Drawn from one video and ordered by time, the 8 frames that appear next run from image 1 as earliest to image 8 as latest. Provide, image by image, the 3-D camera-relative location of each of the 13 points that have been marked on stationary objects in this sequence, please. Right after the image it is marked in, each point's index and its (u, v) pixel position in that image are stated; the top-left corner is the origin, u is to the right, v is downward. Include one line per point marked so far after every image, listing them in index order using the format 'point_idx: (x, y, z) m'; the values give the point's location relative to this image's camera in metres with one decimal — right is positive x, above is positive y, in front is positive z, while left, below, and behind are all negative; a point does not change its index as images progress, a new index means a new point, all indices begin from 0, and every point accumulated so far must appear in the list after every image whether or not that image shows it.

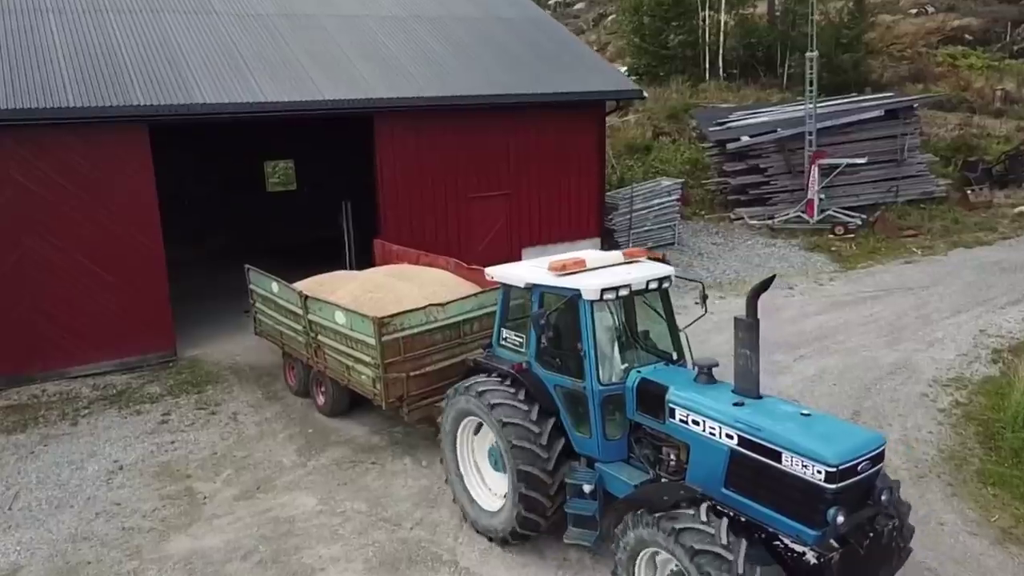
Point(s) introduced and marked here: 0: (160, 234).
0: (-4.9, +0.8, +11.4) m
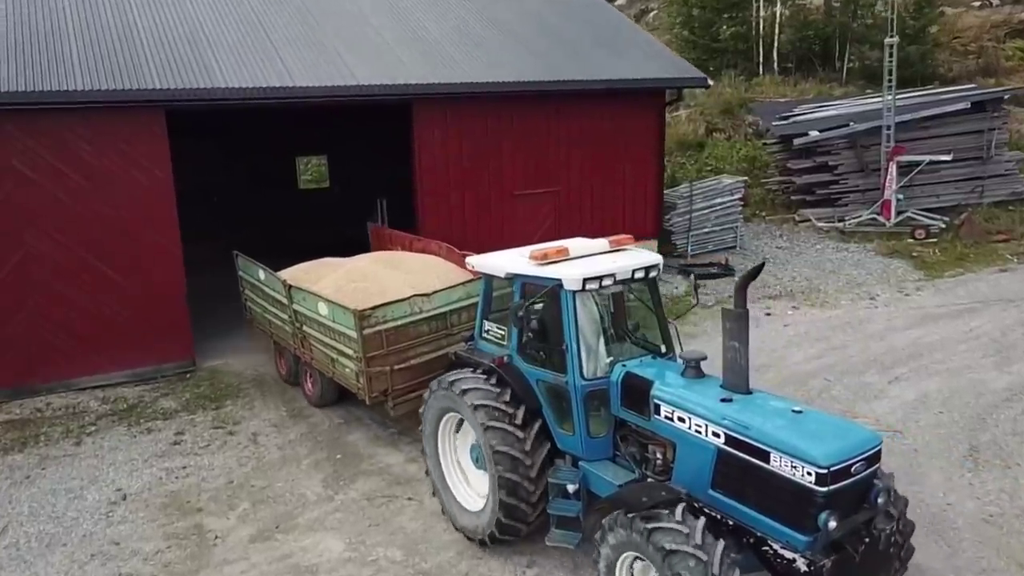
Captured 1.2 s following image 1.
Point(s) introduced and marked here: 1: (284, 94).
0: (-4.3, +0.7, +10.3) m
1: (-2.9, +2.5, +10.4) m
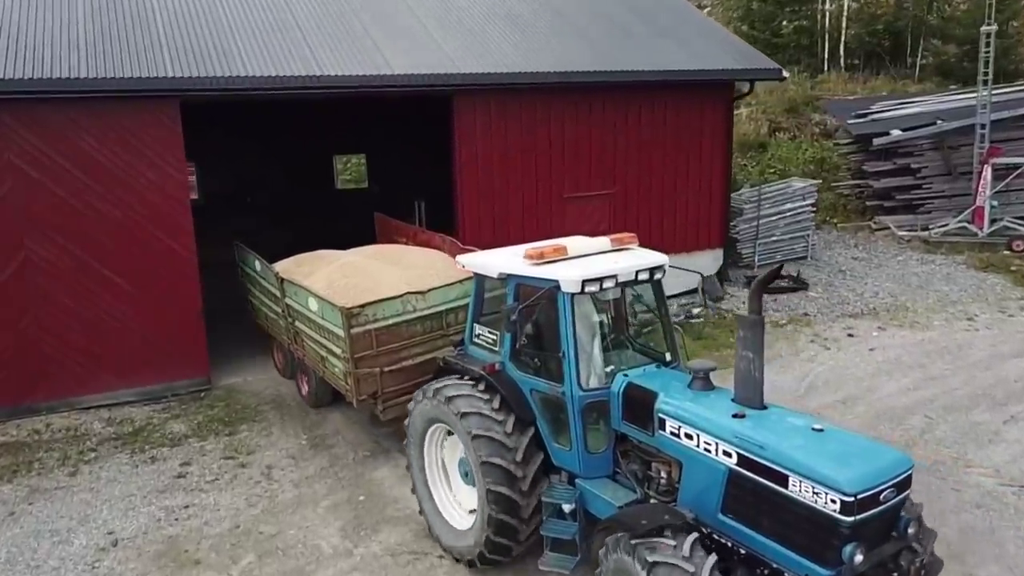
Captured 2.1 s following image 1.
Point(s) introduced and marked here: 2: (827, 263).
0: (-3.7, +0.6, +9.3) m
1: (-2.3, +2.4, +9.4) m
2: (+5.4, +0.4, +13.9) m
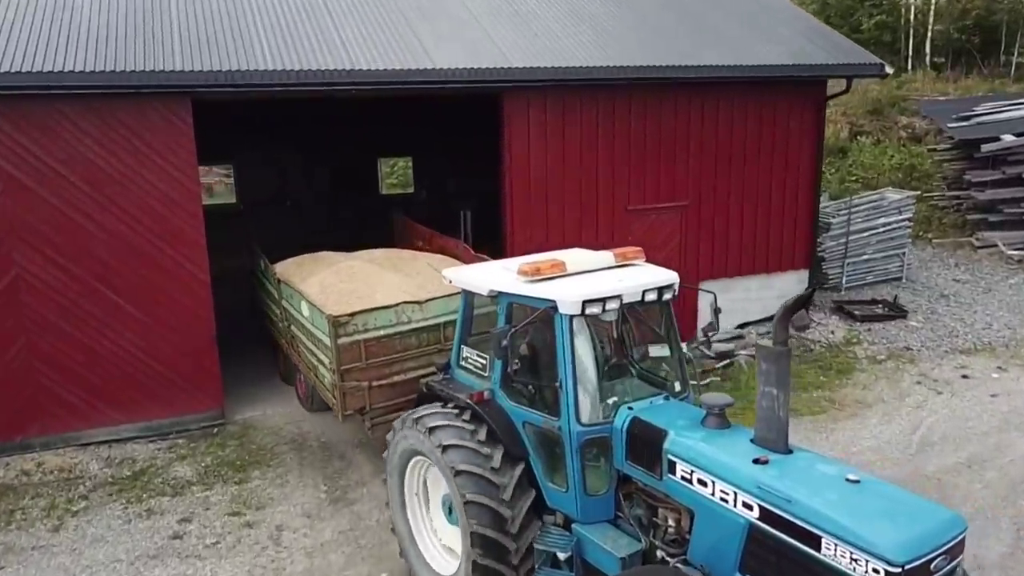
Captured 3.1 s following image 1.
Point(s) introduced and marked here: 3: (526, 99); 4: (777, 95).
0: (-3.1, +0.4, +8.2) m
1: (-1.7, +2.1, +8.2) m
2: (+6.2, 0.0, +12.2) m
3: (+0.2, +2.1, +9.2) m
4: (+3.4, +2.4, +10.4) m
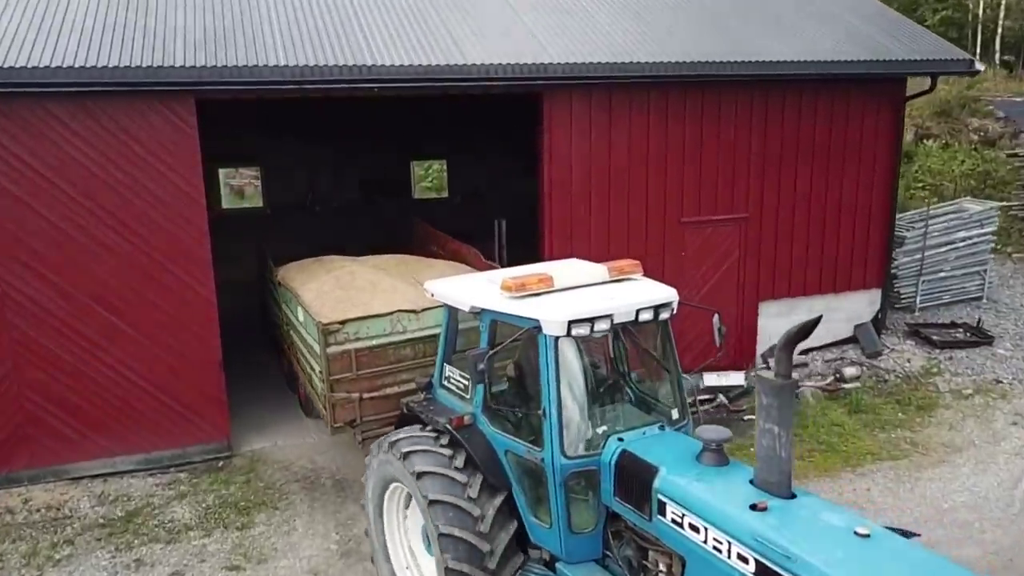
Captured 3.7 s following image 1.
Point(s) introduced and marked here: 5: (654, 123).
0: (-2.8, +0.2, +7.4) m
1: (-1.4, +1.9, +7.3) m
2: (+6.7, -0.3, +10.9) m
3: (+0.6, +1.9, +8.2) m
4: (+3.8, +2.2, +9.2) m
5: (+1.5, +1.7, +8.6) m
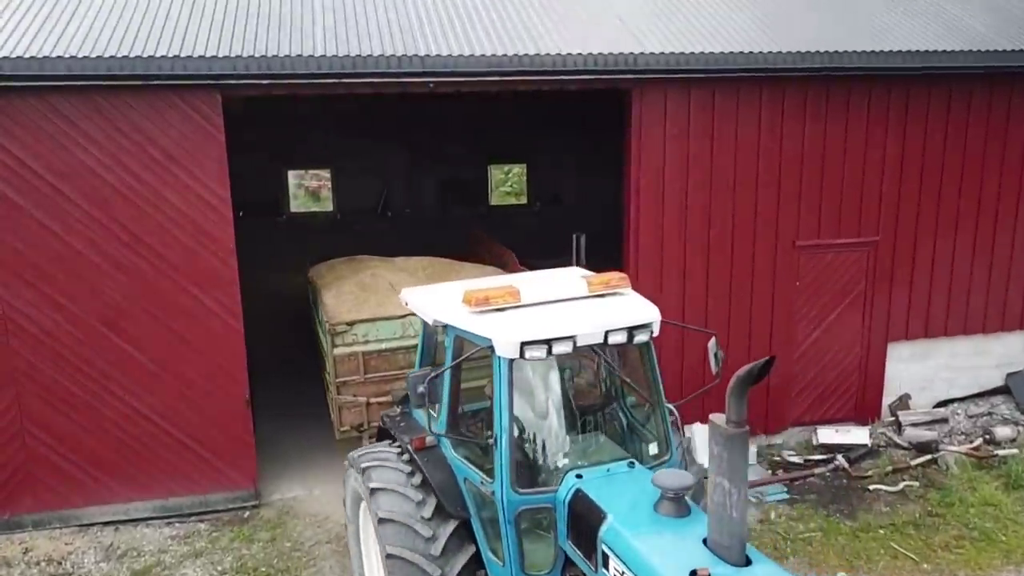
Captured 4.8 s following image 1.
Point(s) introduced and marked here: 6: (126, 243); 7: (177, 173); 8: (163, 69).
0: (-2.2, 0.0, +6.4) m
1: (-0.8, +1.7, +6.2) m
2: (+7.6, -0.7, +8.9) m
3: (+1.3, +1.6, +6.9) m
4: (+4.6, +1.8, +7.5) m
5: (+2.2, +1.4, +7.1) m
6: (-2.9, +0.3, +6.2) m
7: (-2.5, +0.9, +6.2) m
8: (-2.5, +1.6, +5.8) m
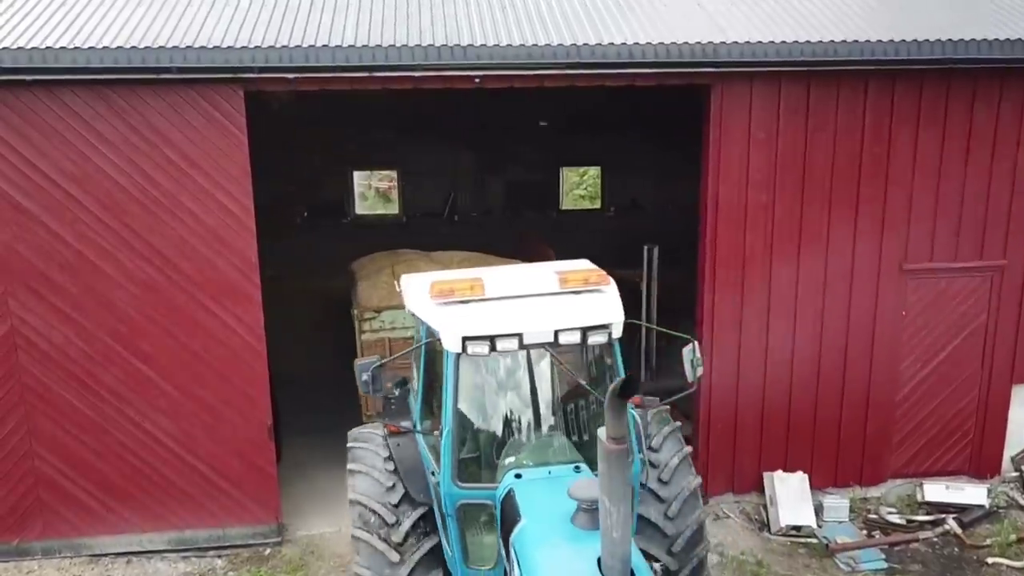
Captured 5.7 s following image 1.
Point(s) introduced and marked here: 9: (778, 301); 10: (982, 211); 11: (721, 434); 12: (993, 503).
0: (-1.8, -0.1, +5.8) m
1: (-0.4, +1.5, +5.4) m
2: (+8.1, -1.1, +7.3) m
3: (+1.7, +1.4, +5.9) m
4: (+5.1, +1.5, +6.3) m
5: (+2.7, +1.2, +6.1) m
6: (-2.6, +0.3, +5.6) m
7: (-2.2, +0.8, +5.6) m
8: (-2.1, +1.5, +5.3) m
9: (+2.0, -0.1, +6.3) m
10: (+3.6, +0.6, +6.3) m
11: (+1.7, -1.2, +6.5) m
12: (+3.8, -1.7, +6.4) m
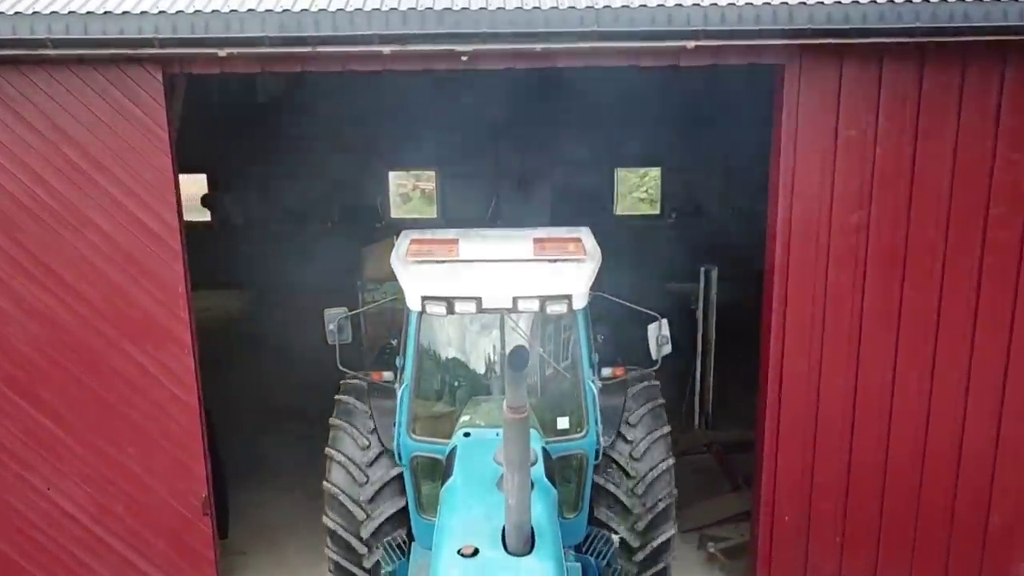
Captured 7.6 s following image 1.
0: (-1.8, -0.3, +4.5) m
1: (-0.4, +1.3, +4.0) m
2: (+8.2, -1.5, +5.3) m
3: (+1.7, +1.1, +4.4) m
4: (+5.2, +1.2, +4.4) m
5: (+2.7, +0.9, +4.4) m
6: (-2.6, +0.1, +4.4) m
7: (-2.2, +0.6, +4.4) m
8: (-2.2, +1.3, +4.0) m
9: (+2.1, -0.4, +4.7) m
10: (+3.7, +0.2, +4.6) m
11: (+1.7, -1.5, +4.9) m
12: (+3.8, -2.0, +4.7) m
